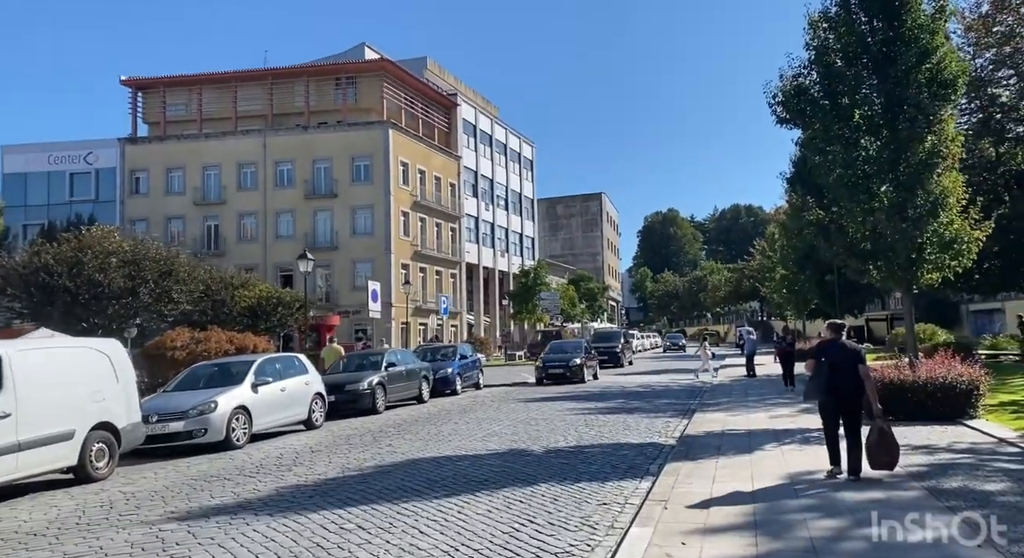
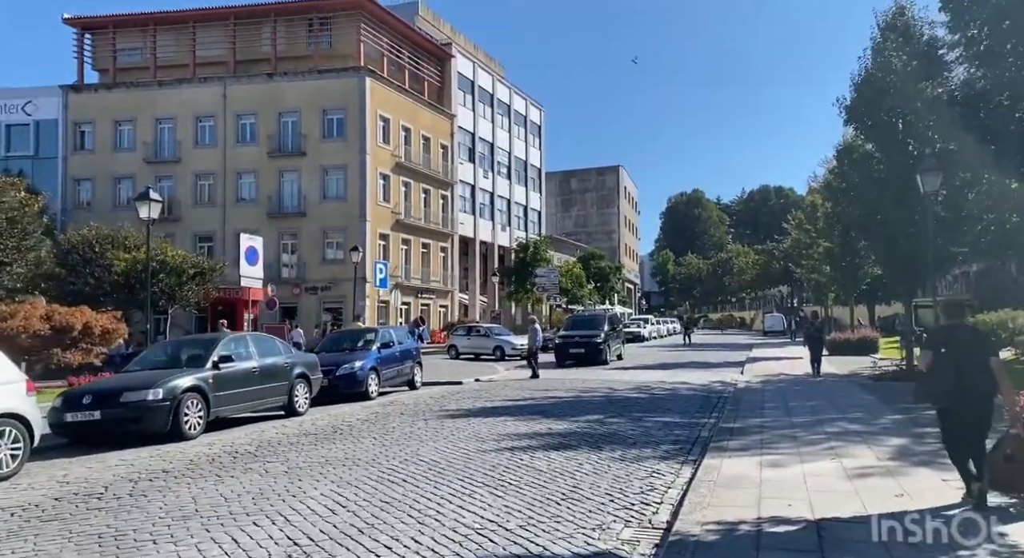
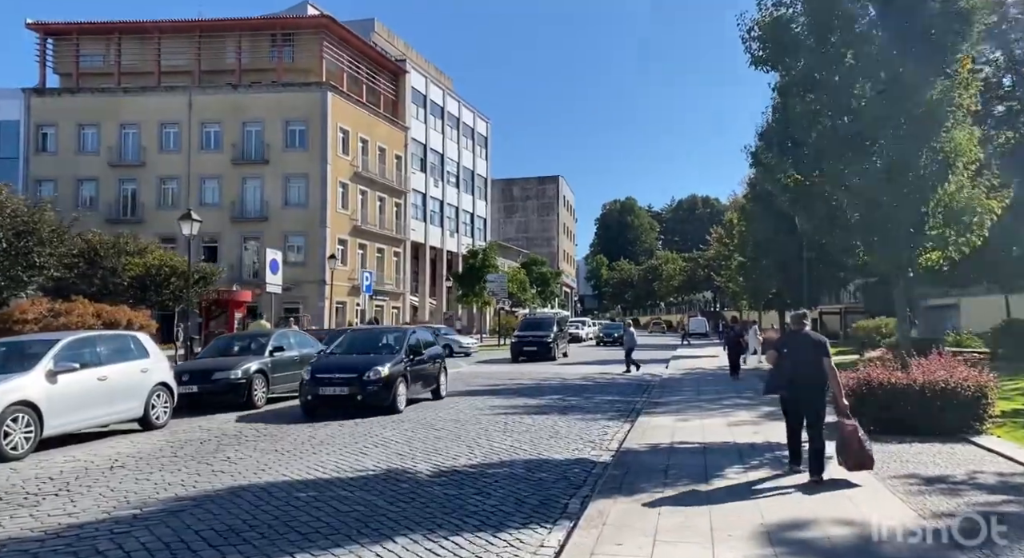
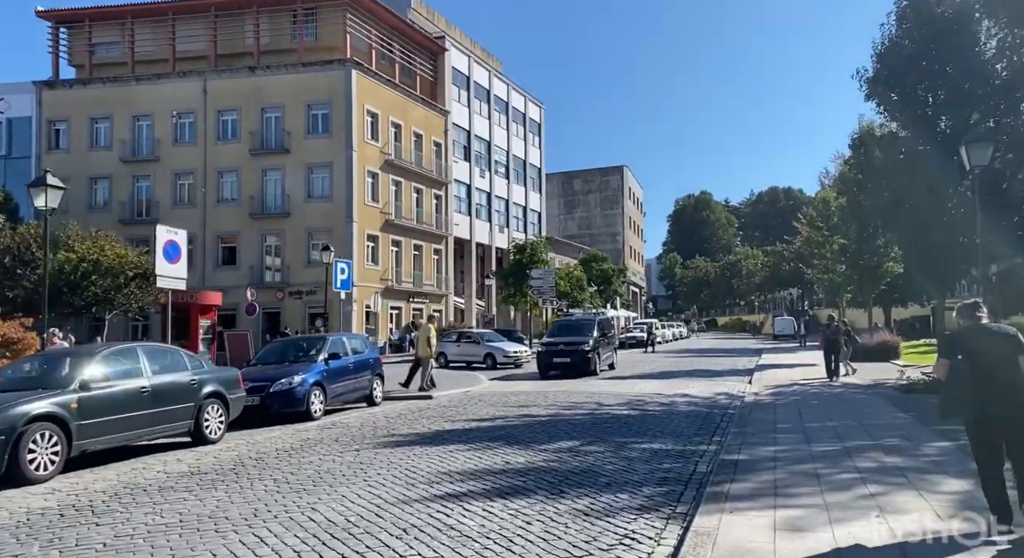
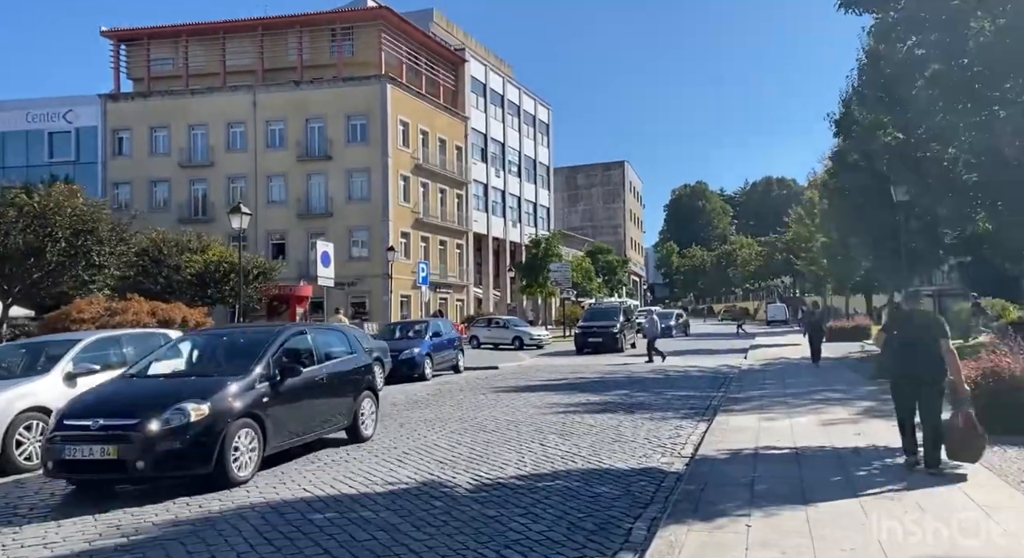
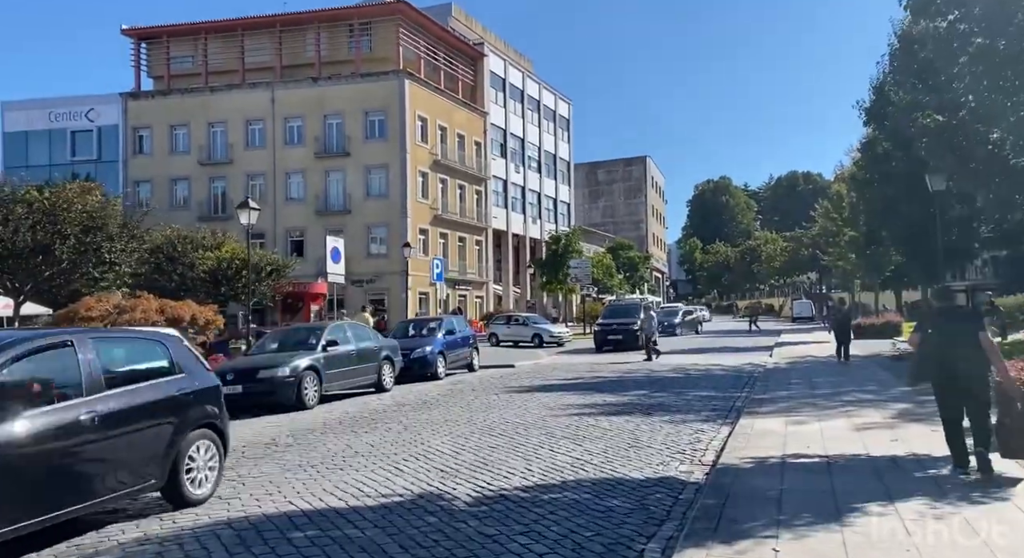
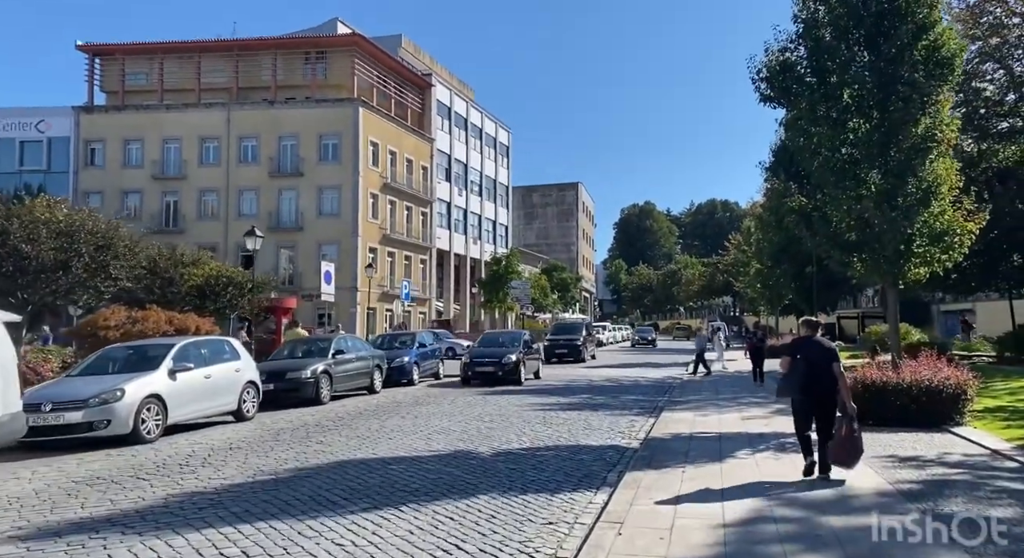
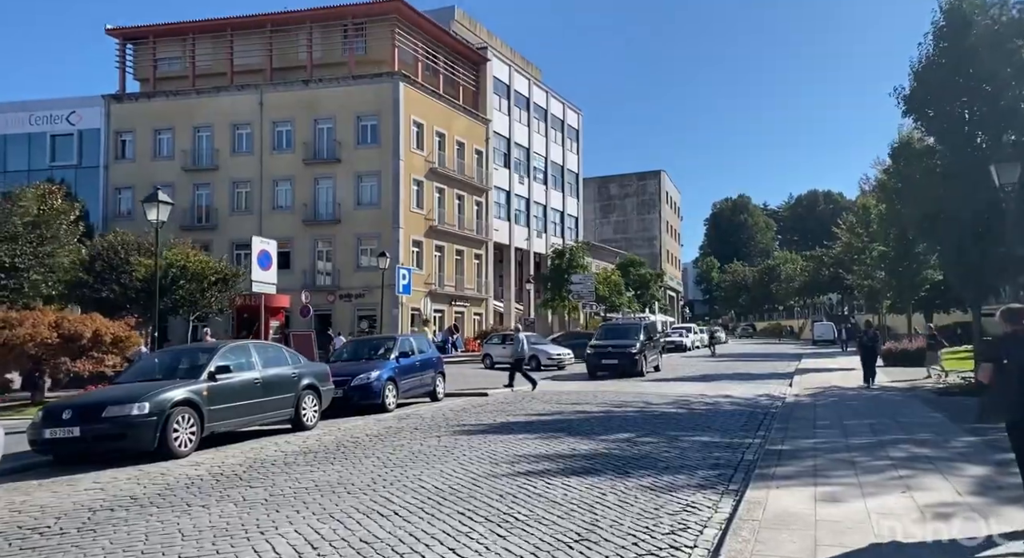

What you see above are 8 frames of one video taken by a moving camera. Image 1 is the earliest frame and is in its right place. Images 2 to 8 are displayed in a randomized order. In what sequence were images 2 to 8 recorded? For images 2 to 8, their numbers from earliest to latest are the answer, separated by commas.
7, 3, 5, 6, 2, 8, 4
